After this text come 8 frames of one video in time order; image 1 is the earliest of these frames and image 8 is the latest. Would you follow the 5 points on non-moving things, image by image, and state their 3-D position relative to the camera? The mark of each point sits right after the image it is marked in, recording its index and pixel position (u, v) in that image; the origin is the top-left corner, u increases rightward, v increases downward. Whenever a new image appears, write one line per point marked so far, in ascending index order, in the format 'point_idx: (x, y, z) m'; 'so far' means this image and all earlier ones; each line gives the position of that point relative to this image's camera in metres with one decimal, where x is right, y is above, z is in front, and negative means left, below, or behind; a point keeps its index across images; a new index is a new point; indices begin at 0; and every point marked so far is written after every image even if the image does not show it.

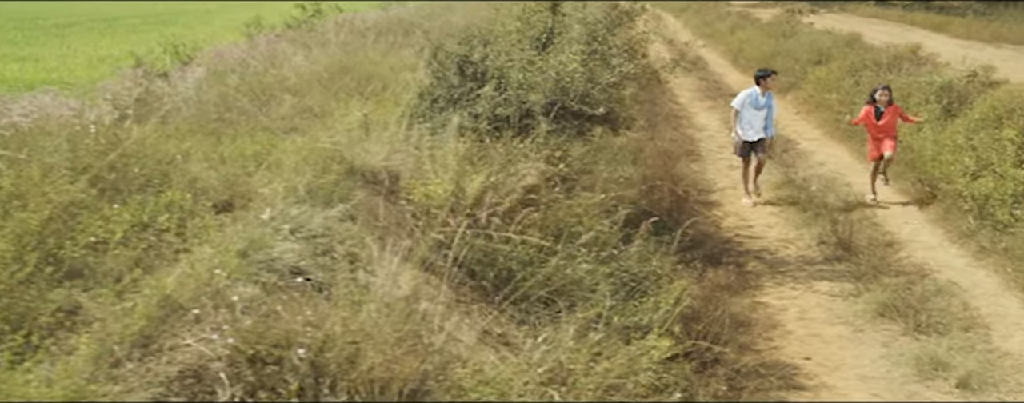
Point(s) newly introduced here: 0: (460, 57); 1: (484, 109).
0: (-0.5, +1.4, +9.1) m
1: (-0.2, +0.8, +8.6) m
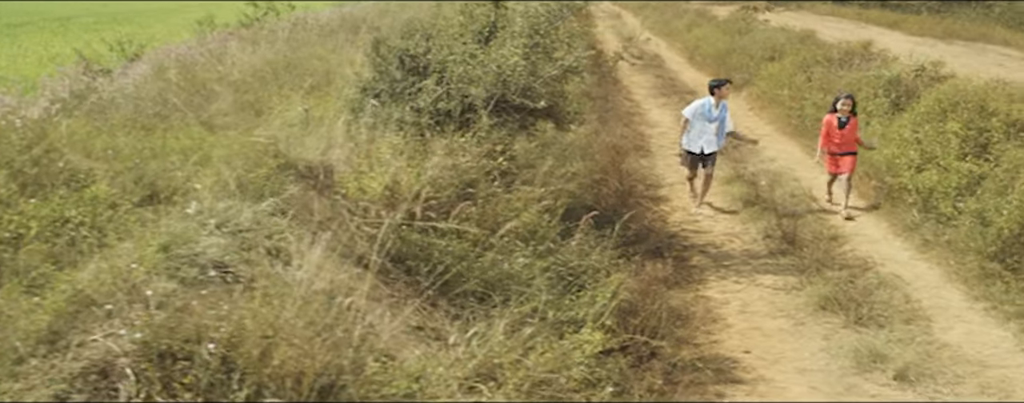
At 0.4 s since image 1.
0: (-1.0, +1.4, +9.0) m
1: (-0.7, +0.9, +8.5) m
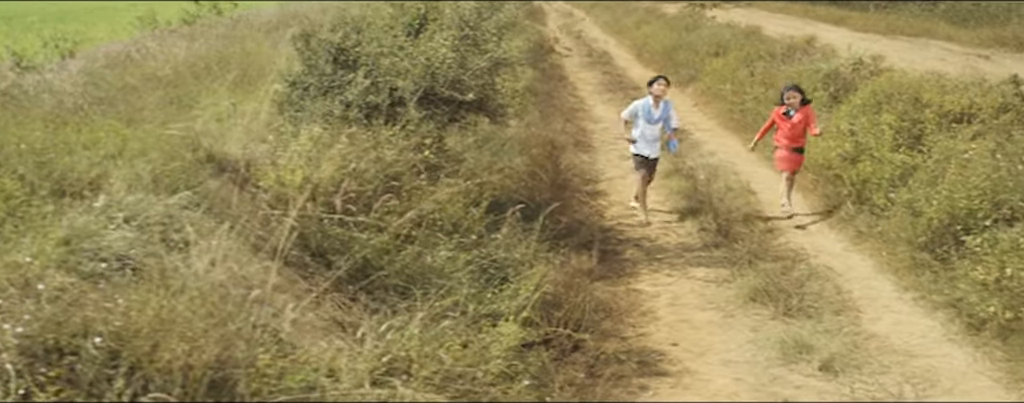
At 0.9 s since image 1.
0: (-1.7, +1.4, +8.8) m
1: (-1.4, +0.9, +8.3) m
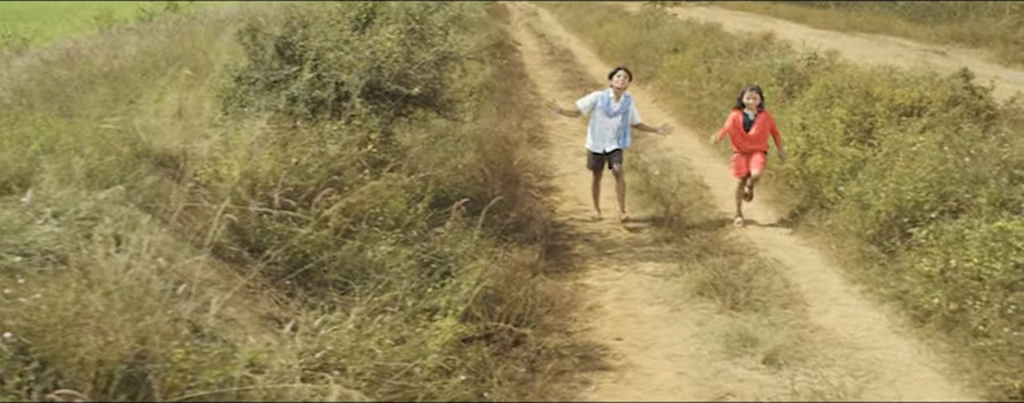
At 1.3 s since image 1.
0: (-2.1, +1.5, +8.7) m
1: (-1.8, +0.9, +8.2) m
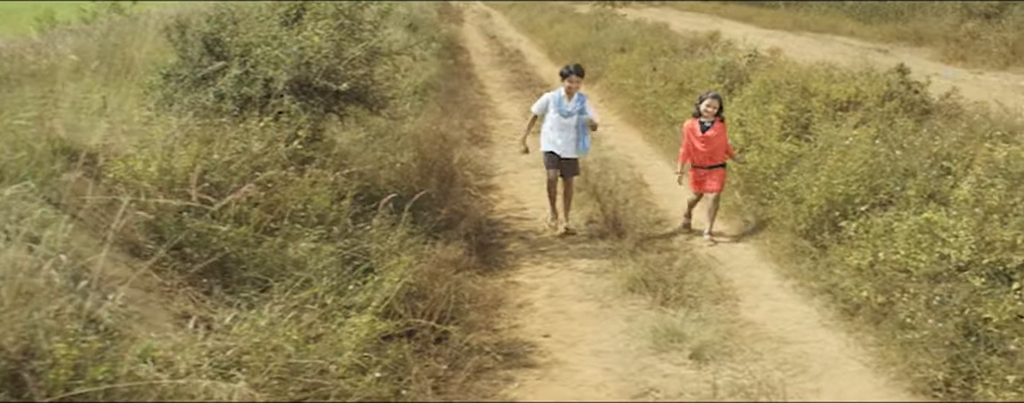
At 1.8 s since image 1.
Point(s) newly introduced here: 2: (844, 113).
0: (-2.7, +1.5, +8.5) m
1: (-2.4, +1.0, +8.0) m
2: (+3.0, +0.8, +8.6) m
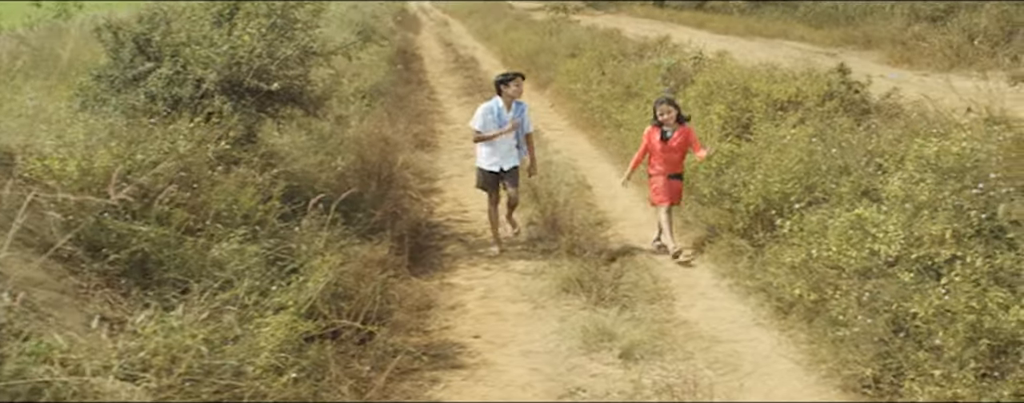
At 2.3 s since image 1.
0: (-3.3, +1.4, +8.3) m
1: (-2.9, +0.9, +7.9) m
2: (+2.4, +0.8, +8.6) m
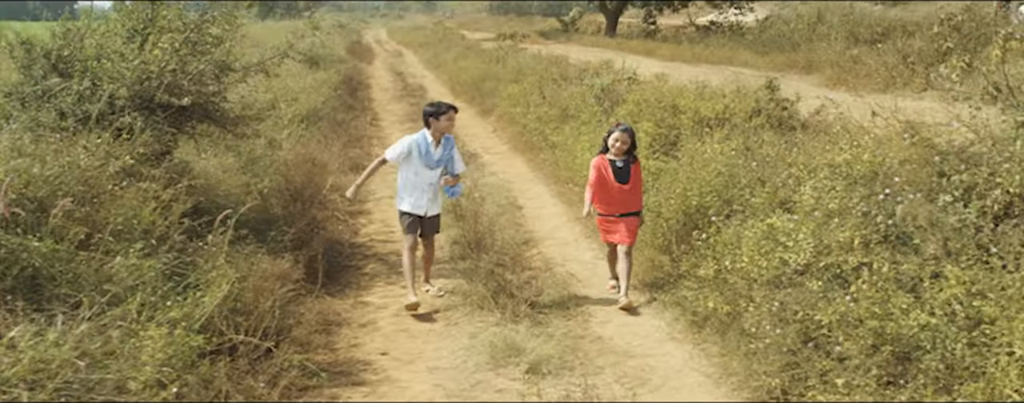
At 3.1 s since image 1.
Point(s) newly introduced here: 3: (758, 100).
0: (-3.9, +1.3, +8.2) m
1: (-3.6, +0.8, +7.7) m
2: (+1.8, +0.6, +8.5) m
3: (+2.3, +0.9, +8.9) m
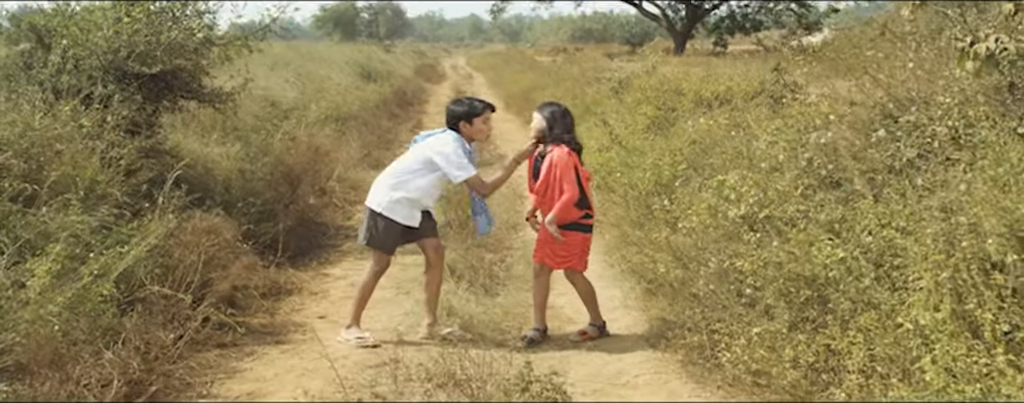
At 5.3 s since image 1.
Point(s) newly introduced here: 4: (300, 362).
0: (-4.0, +1.5, +8.5) m
1: (-3.8, +1.0, +8.0) m
2: (+1.6, +0.8, +8.0) m
3: (+2.2, +1.1, +8.4) m
4: (-1.2, -0.9, +5.5) m
